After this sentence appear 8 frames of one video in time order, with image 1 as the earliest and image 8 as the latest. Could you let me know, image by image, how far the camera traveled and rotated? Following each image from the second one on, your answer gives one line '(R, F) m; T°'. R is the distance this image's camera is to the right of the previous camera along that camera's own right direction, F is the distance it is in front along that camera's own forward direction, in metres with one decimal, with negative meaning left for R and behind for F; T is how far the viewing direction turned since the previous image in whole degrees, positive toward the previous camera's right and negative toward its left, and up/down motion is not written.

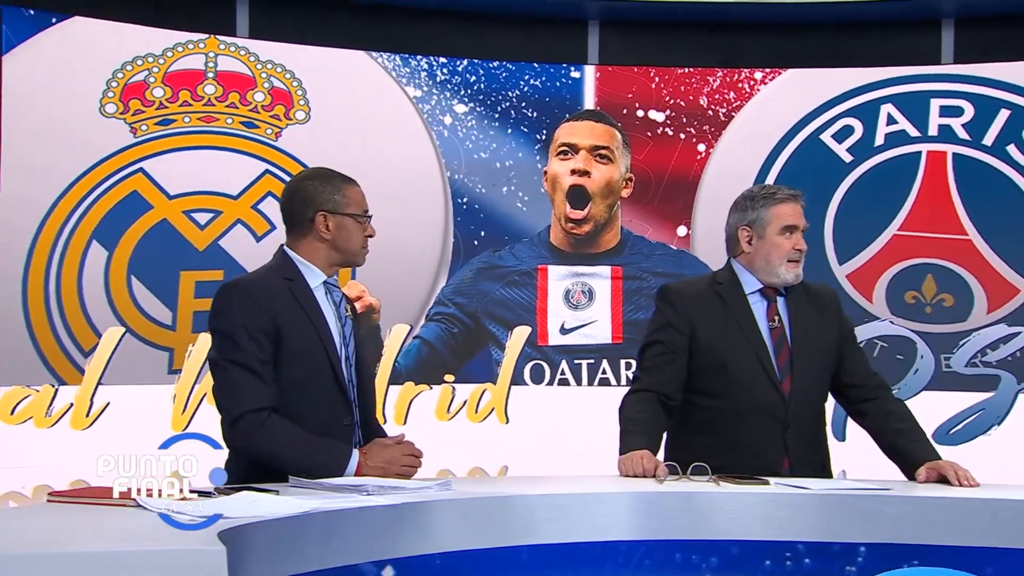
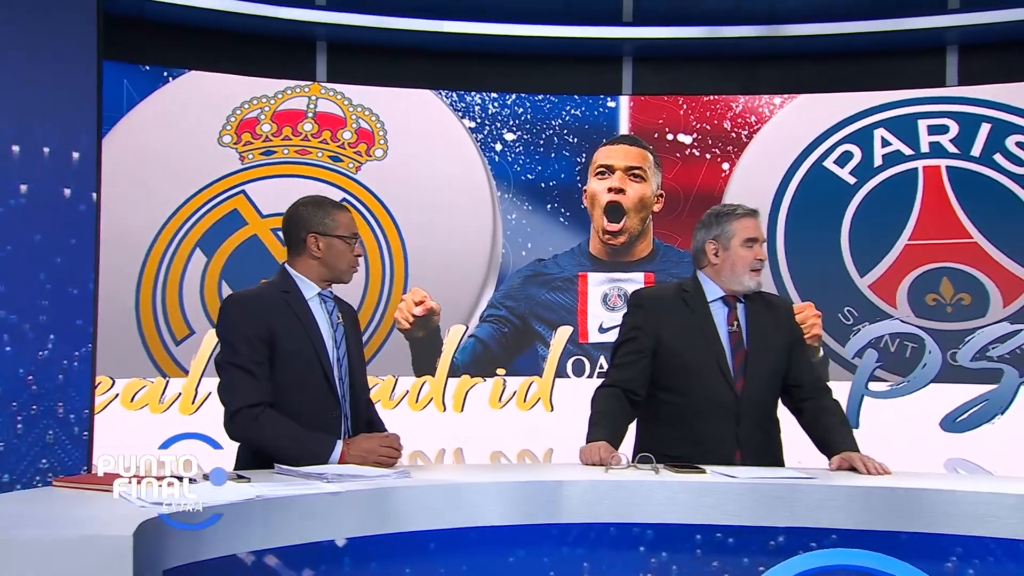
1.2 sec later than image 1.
(+0.3, -0.4) m; -7°
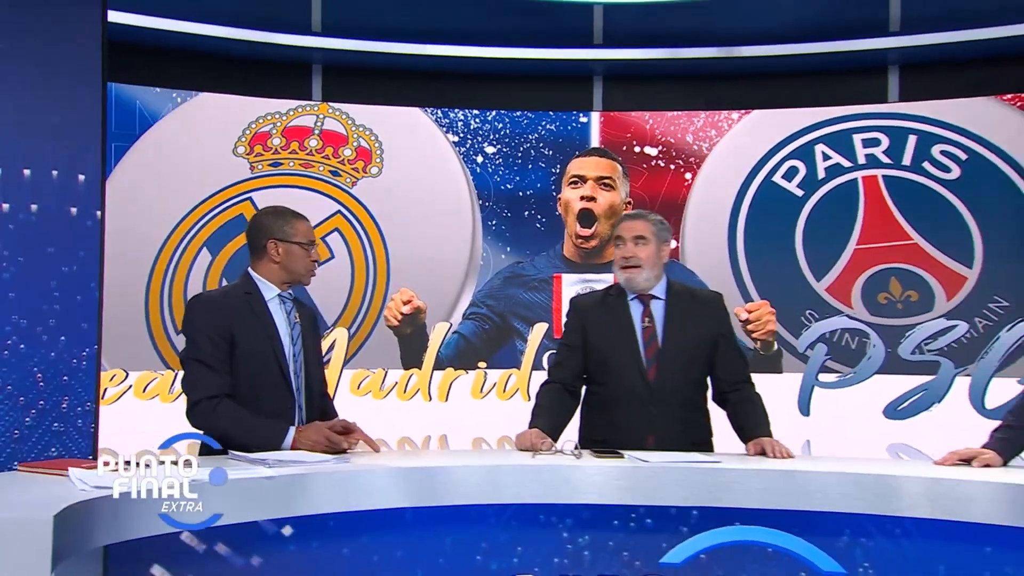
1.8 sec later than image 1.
(+0.2, -0.3) m; -3°
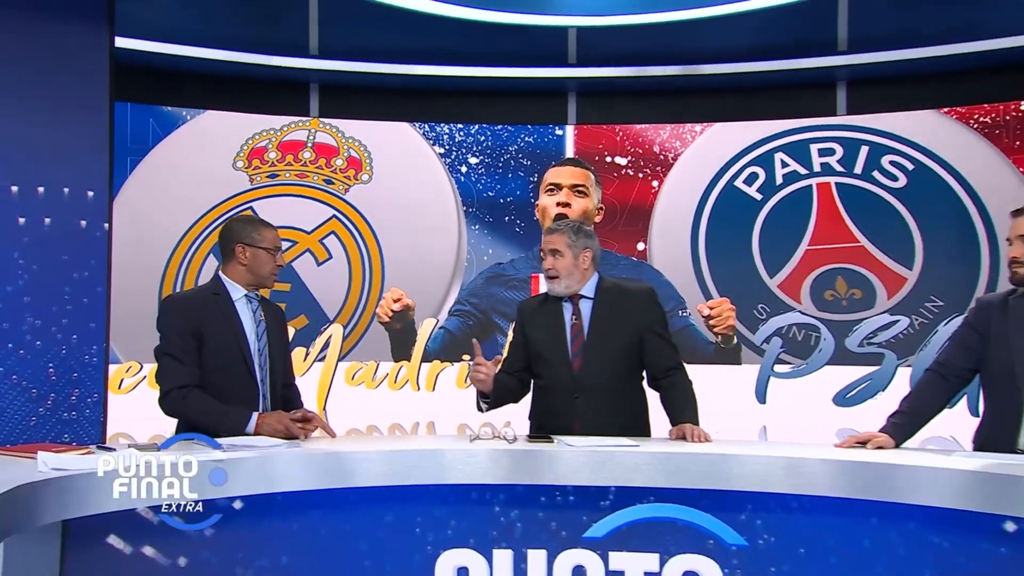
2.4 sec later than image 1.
(+0.3, -0.3) m; -3°
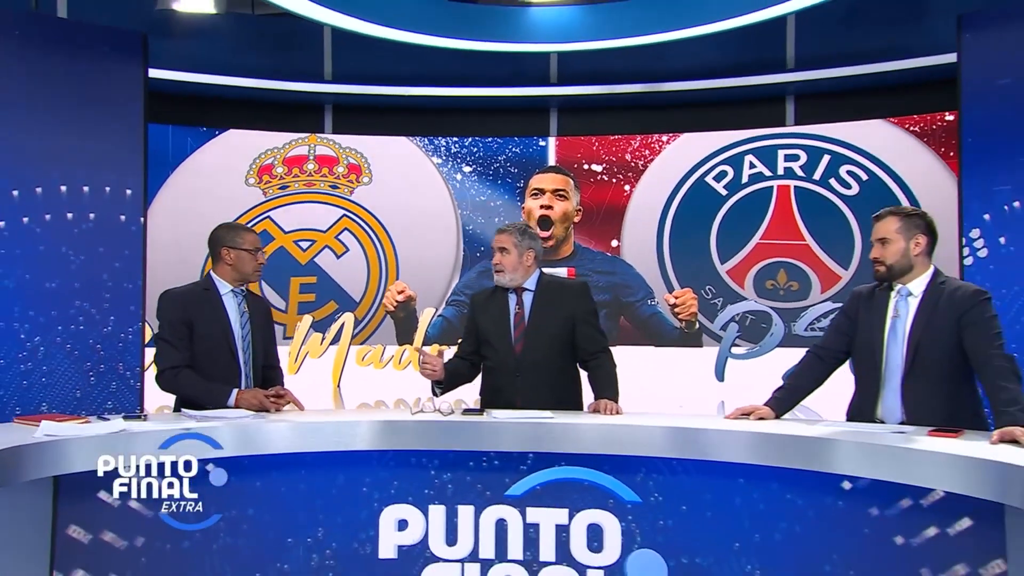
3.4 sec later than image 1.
(+0.5, -0.5) m; -5°
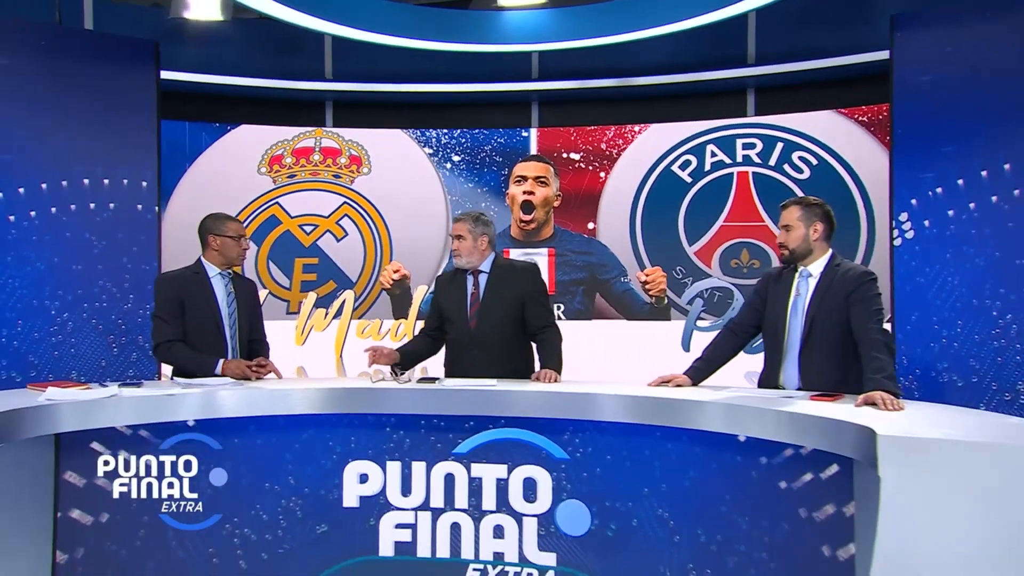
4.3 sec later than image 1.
(+0.4, -0.4) m; -4°
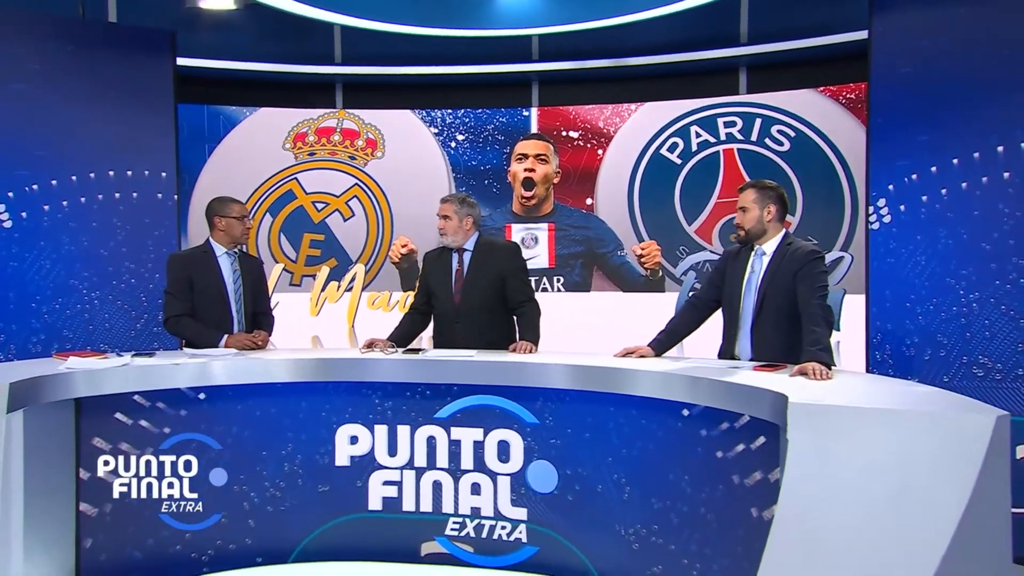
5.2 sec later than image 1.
(+0.3, -0.3) m; -3°
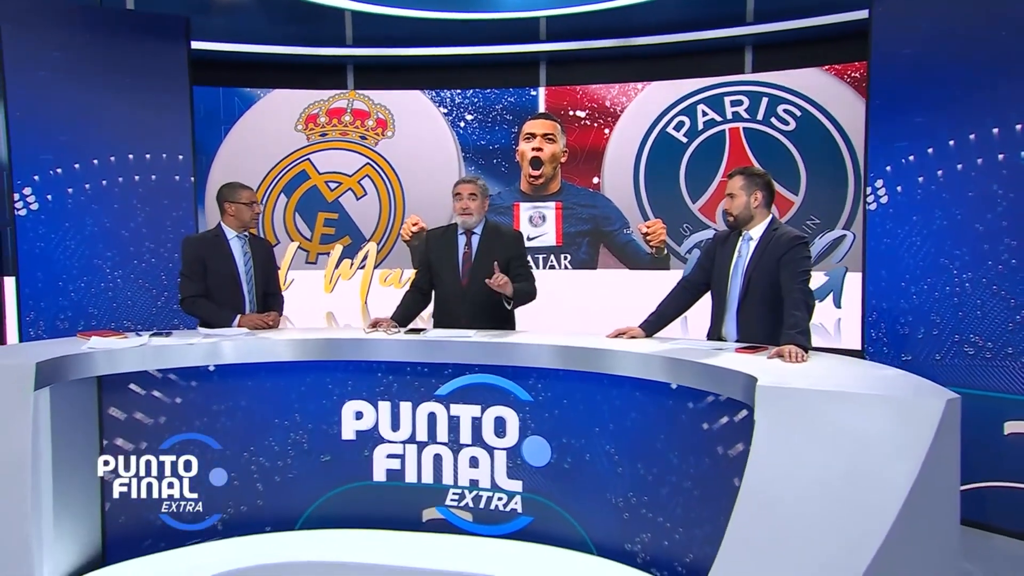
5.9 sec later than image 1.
(+0.1, -0.2) m; -2°
